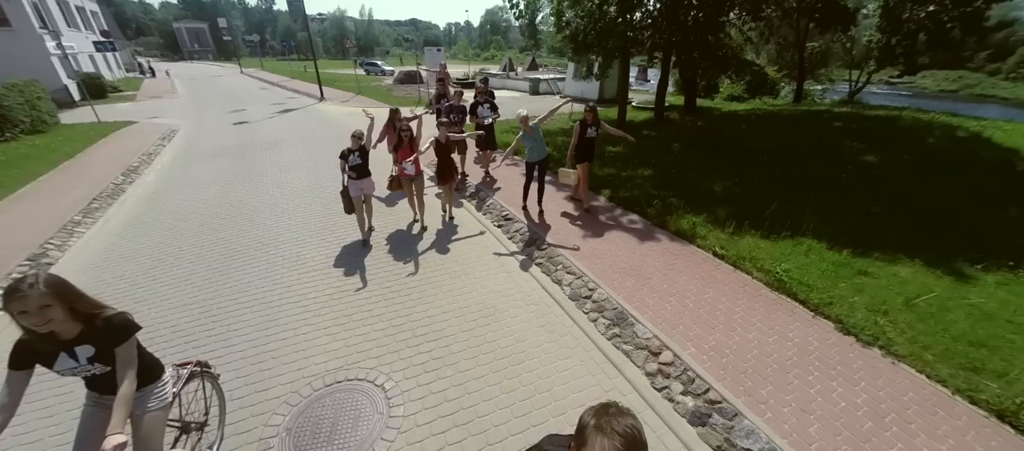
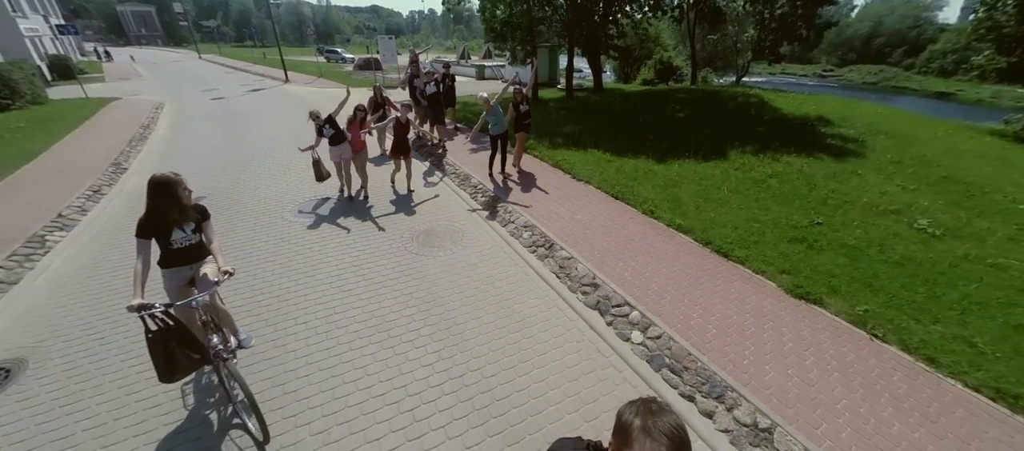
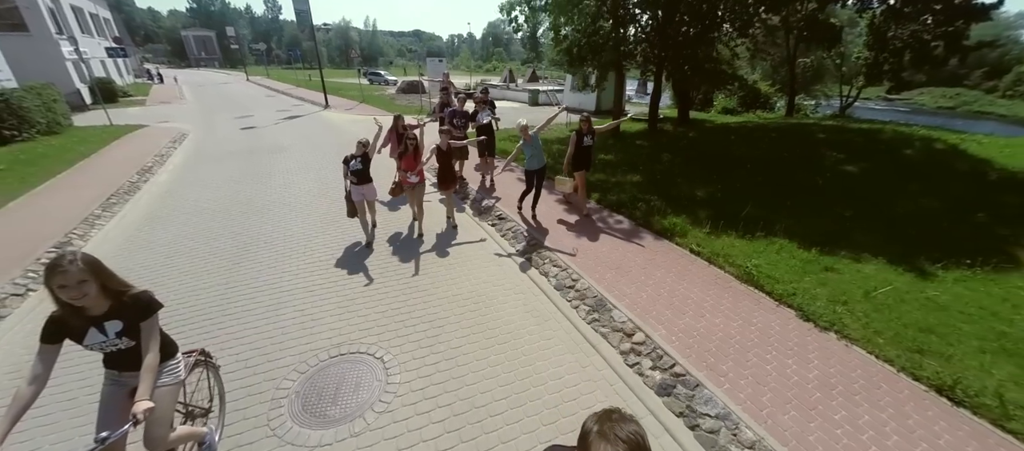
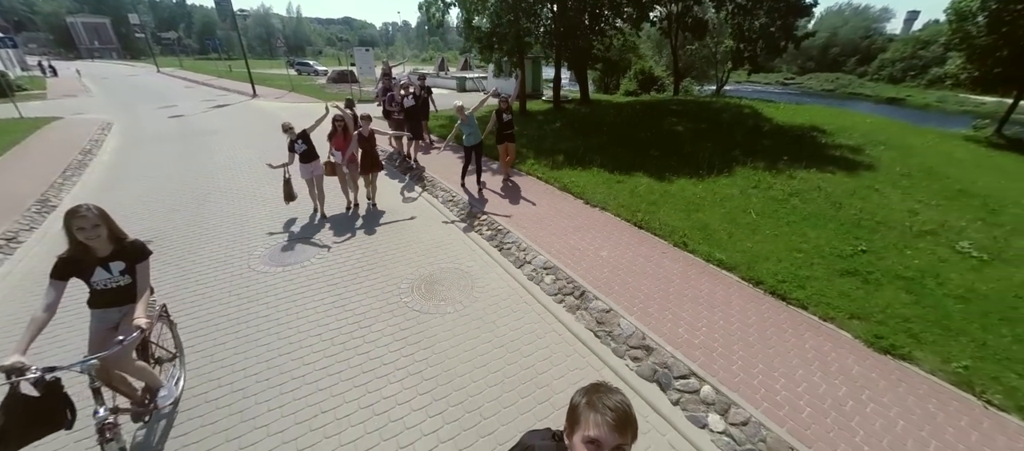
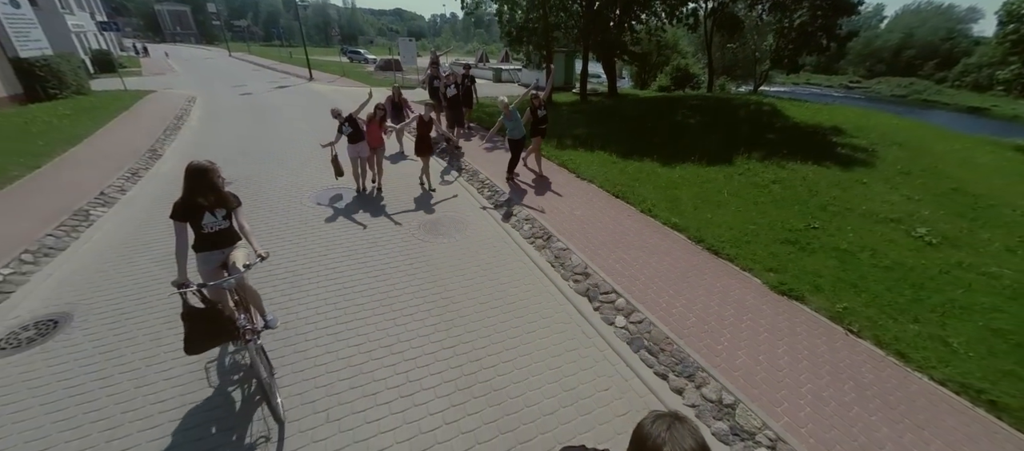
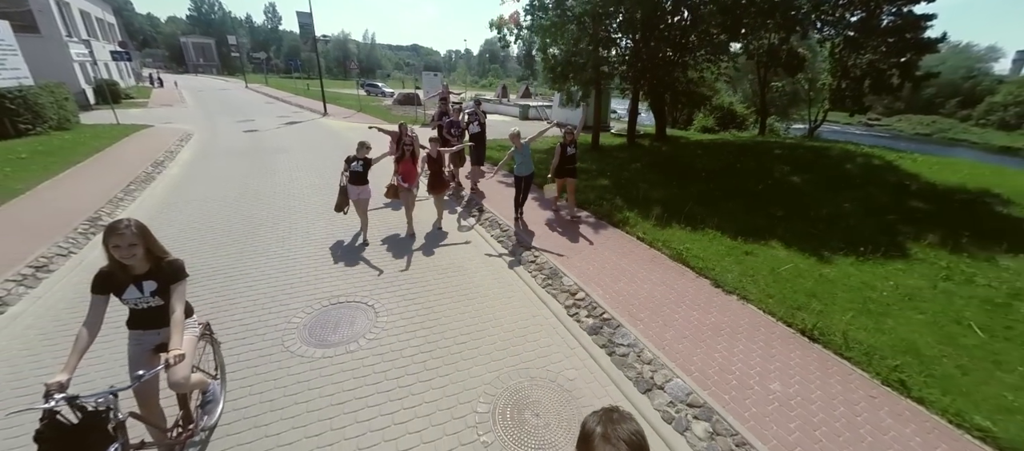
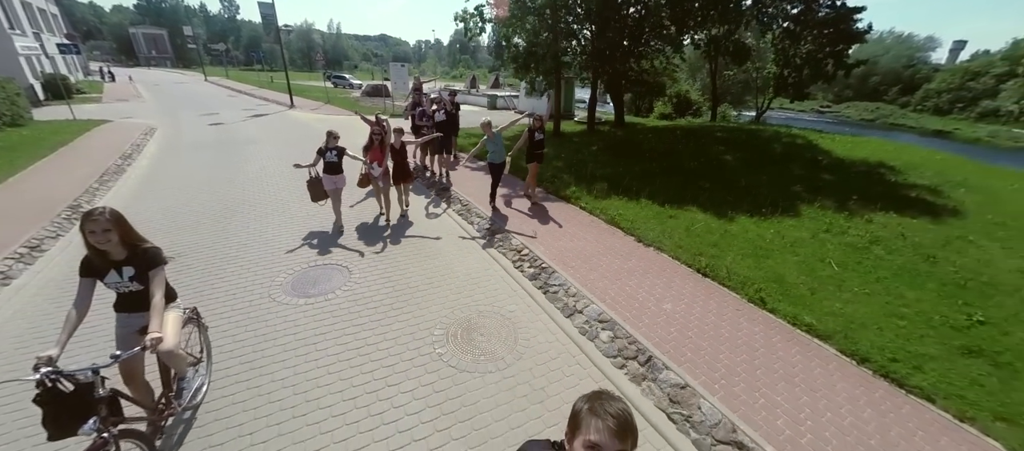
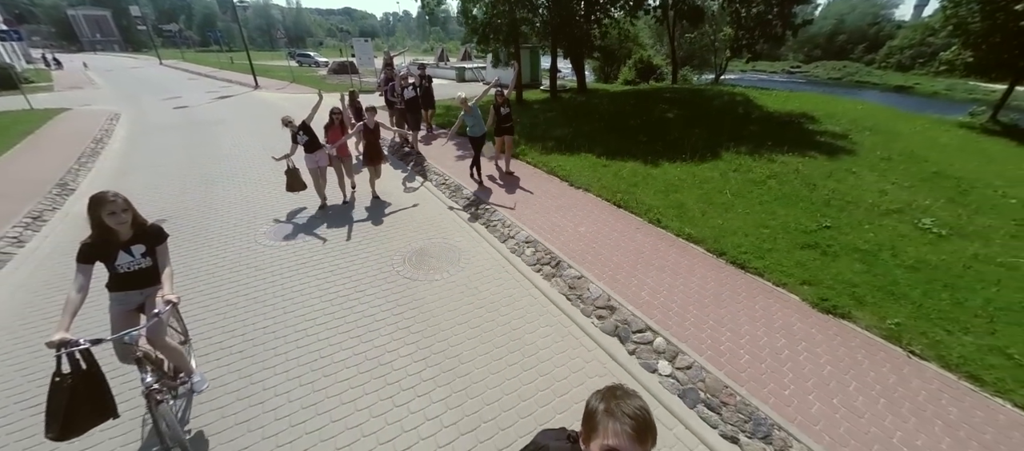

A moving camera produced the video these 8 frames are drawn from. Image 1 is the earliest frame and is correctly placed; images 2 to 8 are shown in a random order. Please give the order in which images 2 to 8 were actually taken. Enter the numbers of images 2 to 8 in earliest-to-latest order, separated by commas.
3, 6, 7, 4, 8, 2, 5
